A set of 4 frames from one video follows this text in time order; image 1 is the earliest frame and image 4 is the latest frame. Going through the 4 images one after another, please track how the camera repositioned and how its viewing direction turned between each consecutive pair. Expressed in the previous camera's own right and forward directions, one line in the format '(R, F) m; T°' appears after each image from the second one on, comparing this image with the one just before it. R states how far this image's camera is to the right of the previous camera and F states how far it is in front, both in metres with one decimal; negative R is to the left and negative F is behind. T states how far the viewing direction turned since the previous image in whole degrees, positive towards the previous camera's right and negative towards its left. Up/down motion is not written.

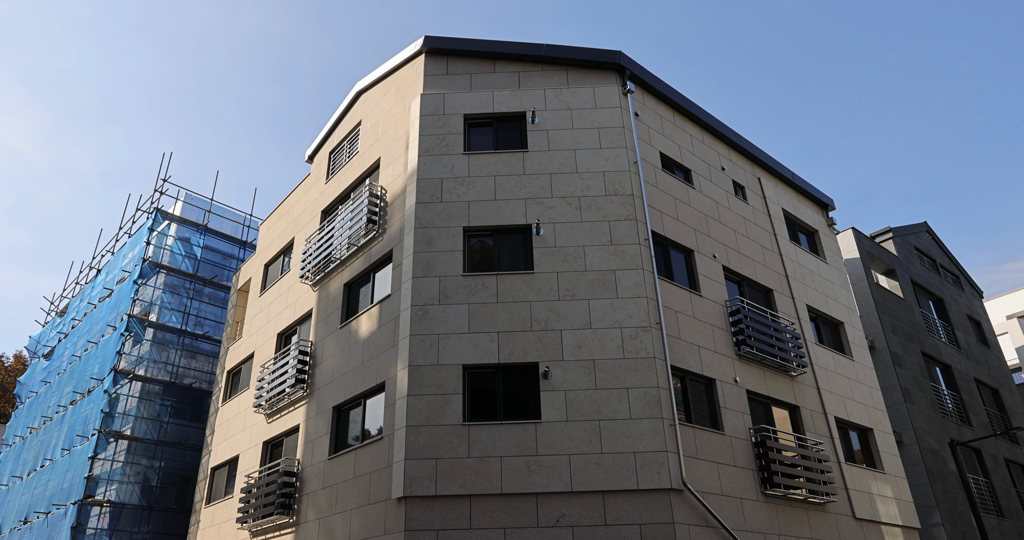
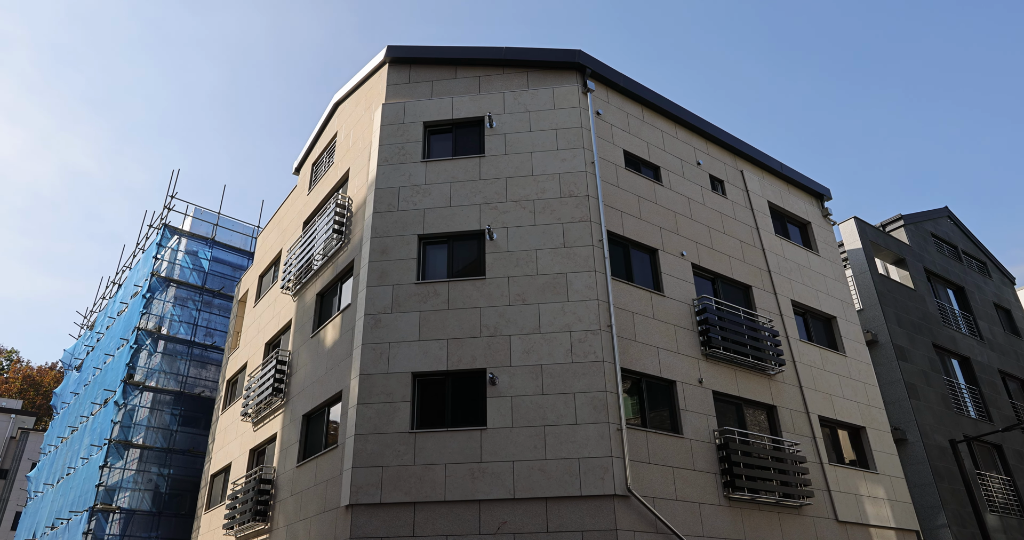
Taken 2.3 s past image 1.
(+2.3, +0.1) m; -4°
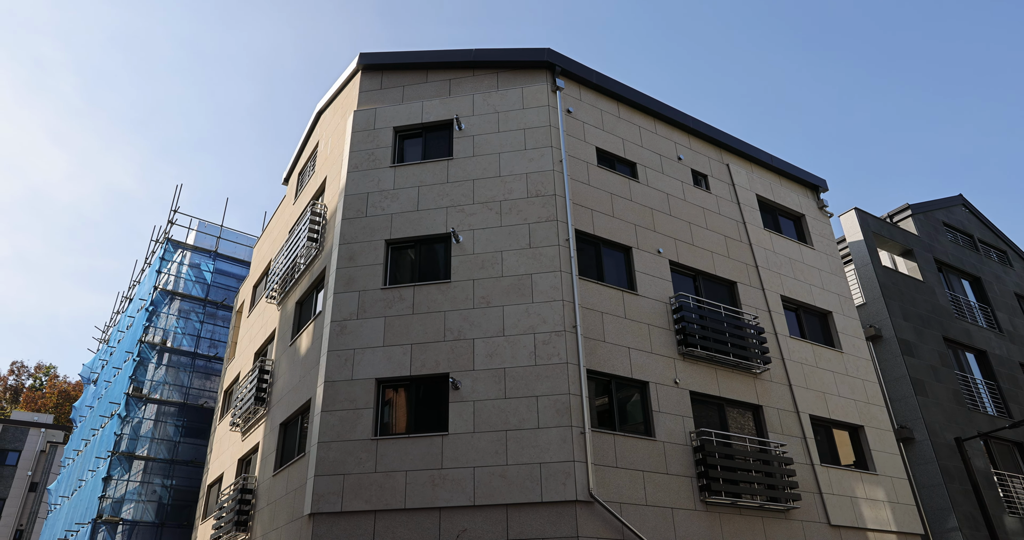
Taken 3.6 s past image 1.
(+1.6, +0.3) m; -3°
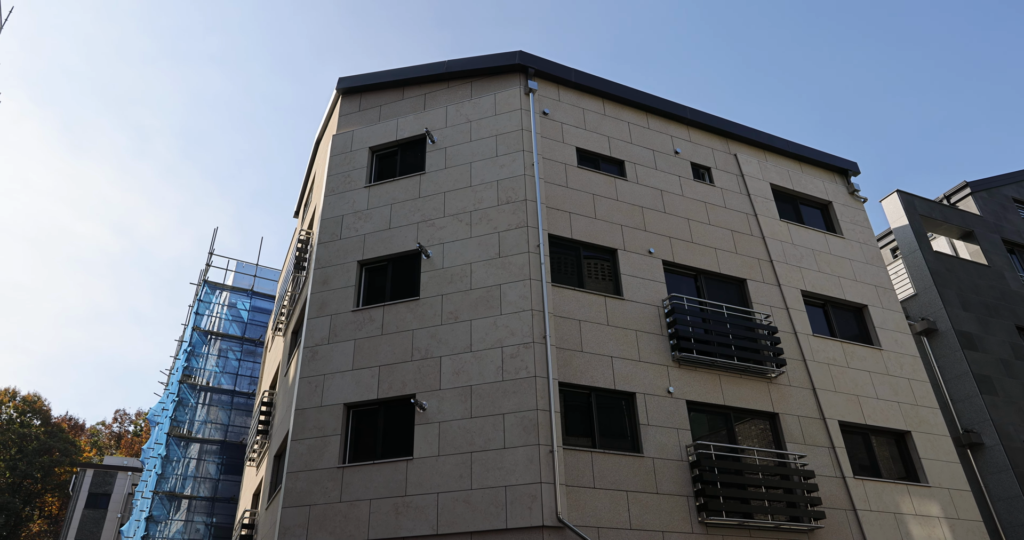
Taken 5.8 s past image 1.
(+2.5, +1.0) m; -7°
